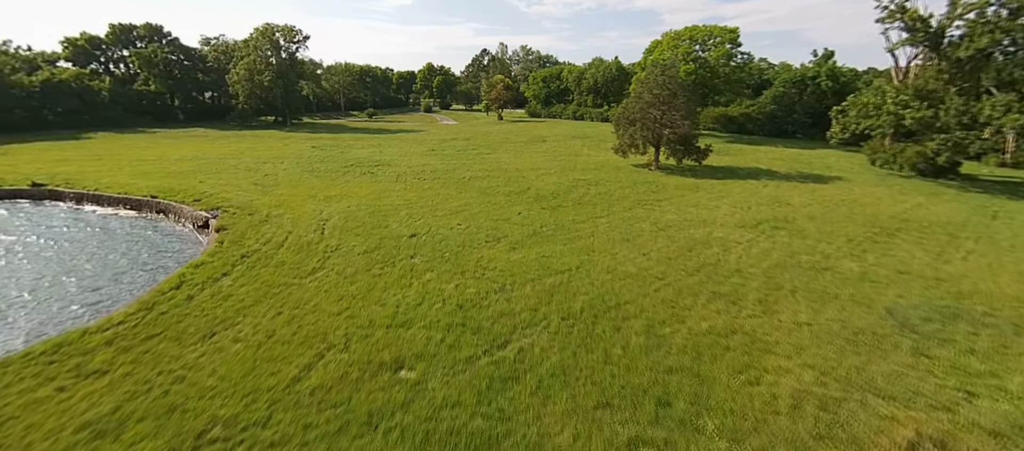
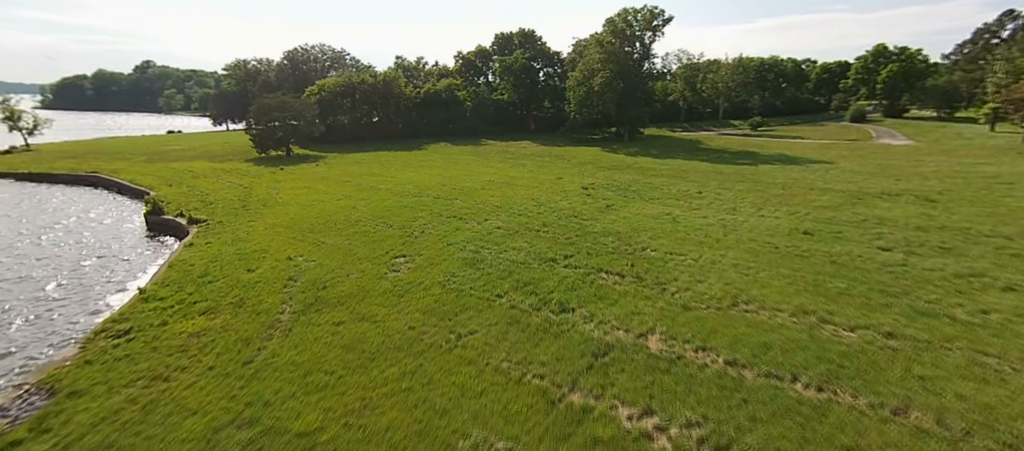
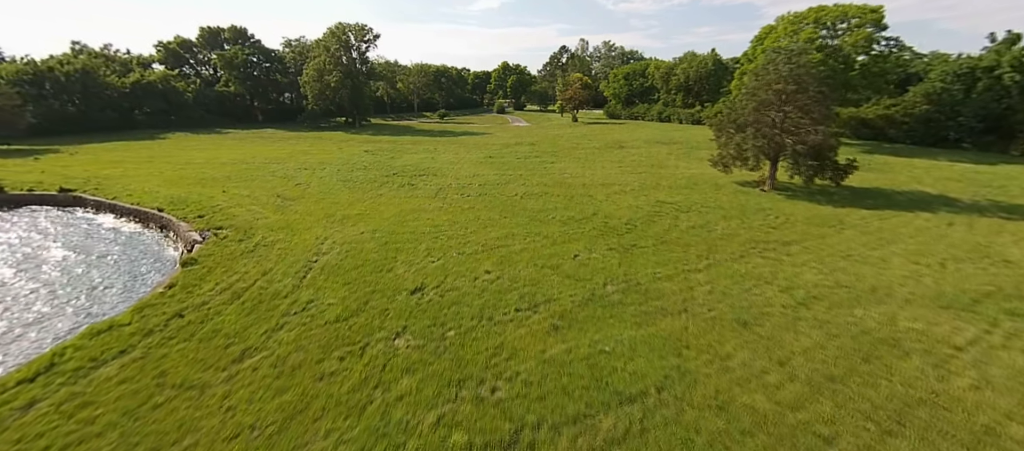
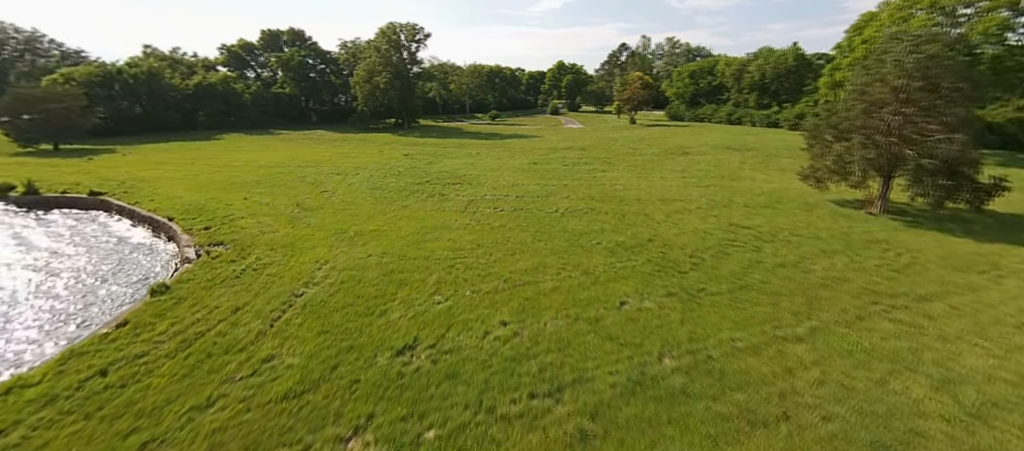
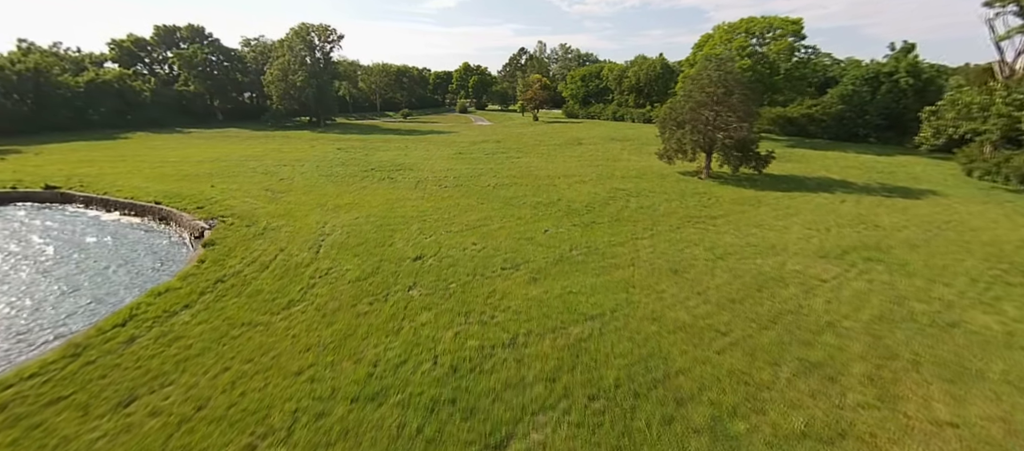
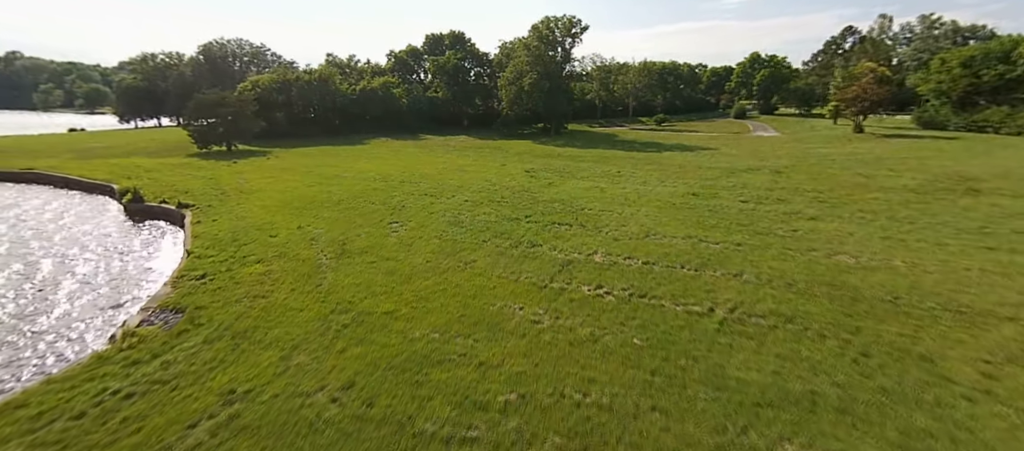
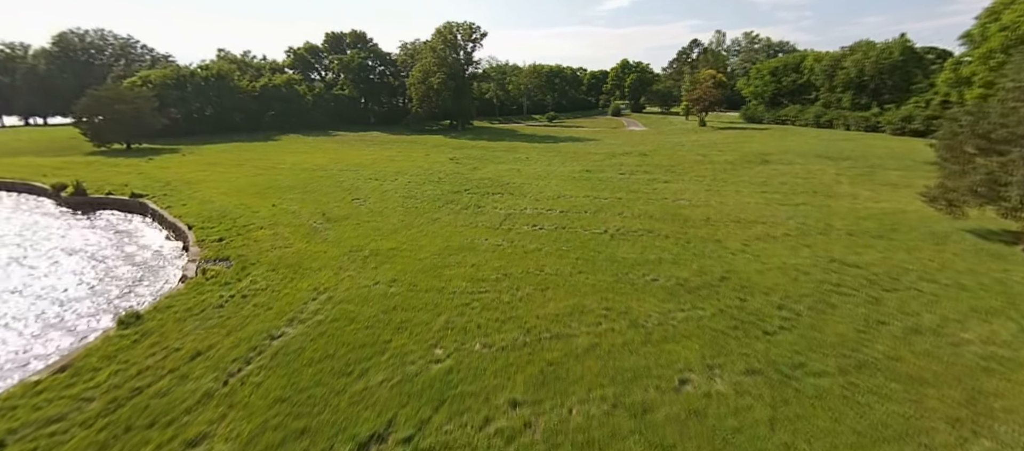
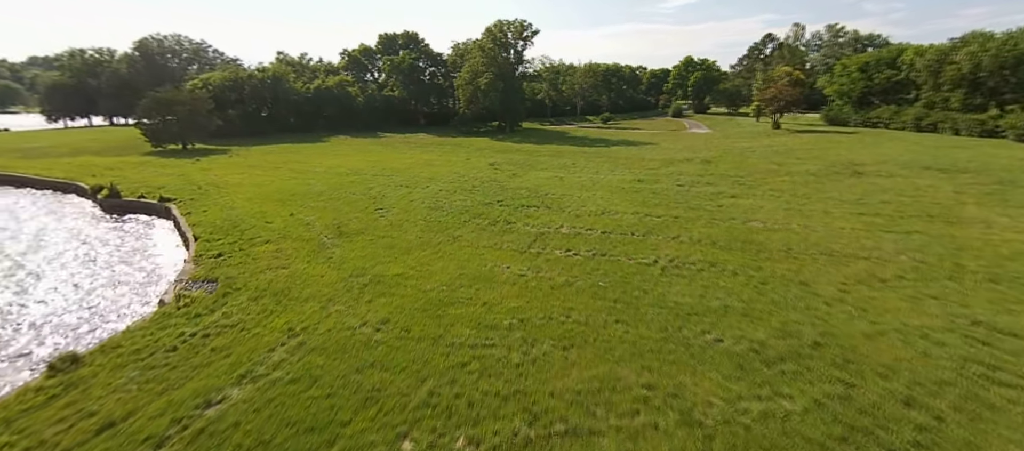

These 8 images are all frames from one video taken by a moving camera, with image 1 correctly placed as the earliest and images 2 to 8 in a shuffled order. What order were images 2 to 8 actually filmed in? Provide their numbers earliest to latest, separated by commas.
5, 3, 4, 7, 8, 6, 2
